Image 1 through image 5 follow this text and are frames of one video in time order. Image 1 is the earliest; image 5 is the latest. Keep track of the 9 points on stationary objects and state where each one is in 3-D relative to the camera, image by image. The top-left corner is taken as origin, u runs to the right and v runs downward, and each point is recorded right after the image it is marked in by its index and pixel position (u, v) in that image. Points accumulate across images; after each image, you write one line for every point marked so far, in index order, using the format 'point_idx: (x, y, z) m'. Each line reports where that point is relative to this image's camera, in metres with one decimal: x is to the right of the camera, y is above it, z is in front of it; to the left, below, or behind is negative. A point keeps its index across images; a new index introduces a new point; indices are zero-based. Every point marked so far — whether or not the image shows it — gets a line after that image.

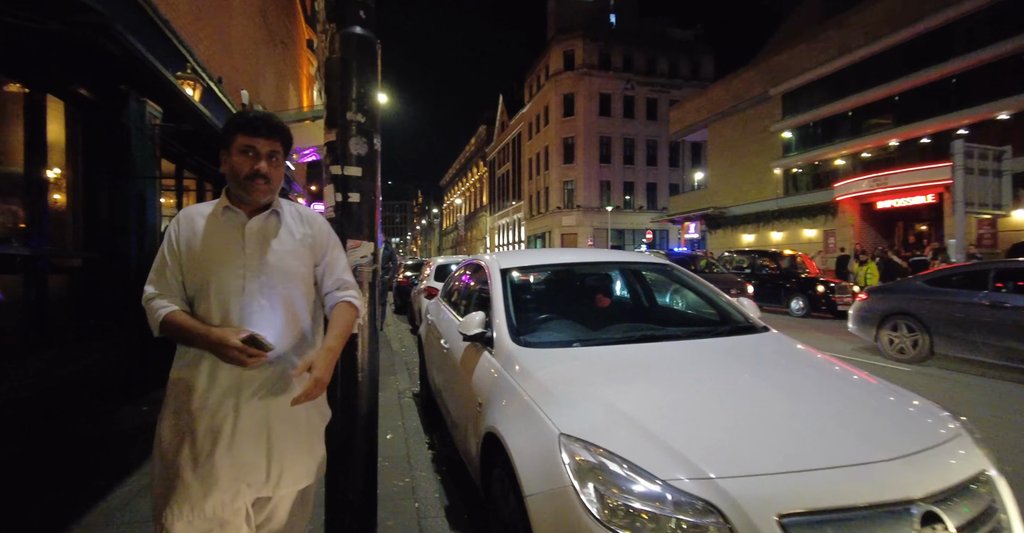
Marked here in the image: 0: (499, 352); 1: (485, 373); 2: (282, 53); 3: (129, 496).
0: (-0.1, -0.6, +3.4) m
1: (-0.2, -0.8, +3.4) m
2: (-7.2, +6.7, +13.9) m
3: (-2.9, -1.7, +3.4) m
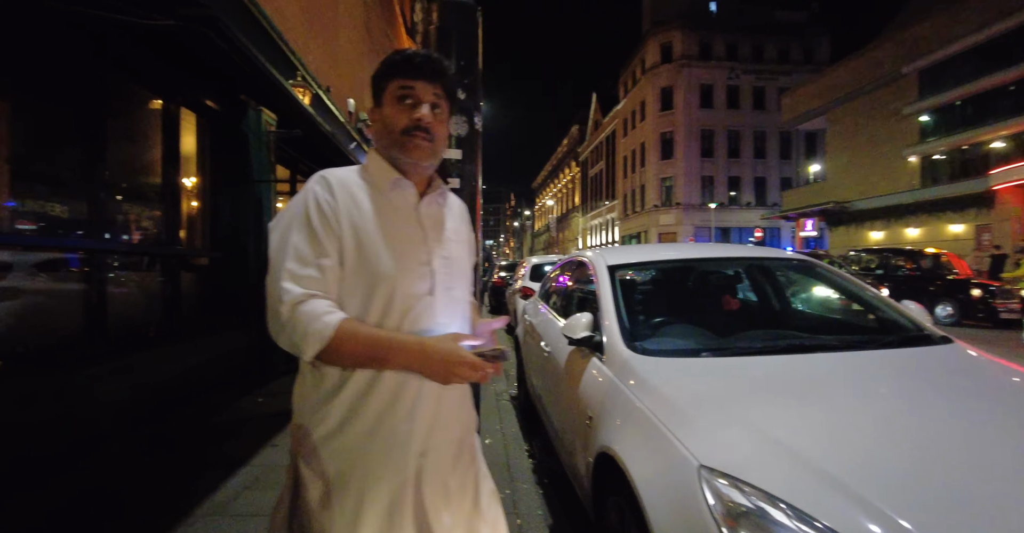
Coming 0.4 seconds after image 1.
0: (+0.6, -0.6, +2.8) m
1: (+0.5, -0.7, +2.9) m
2: (-4.1, +6.6, +14.6) m
3: (-2.1, -1.7, +3.4) m
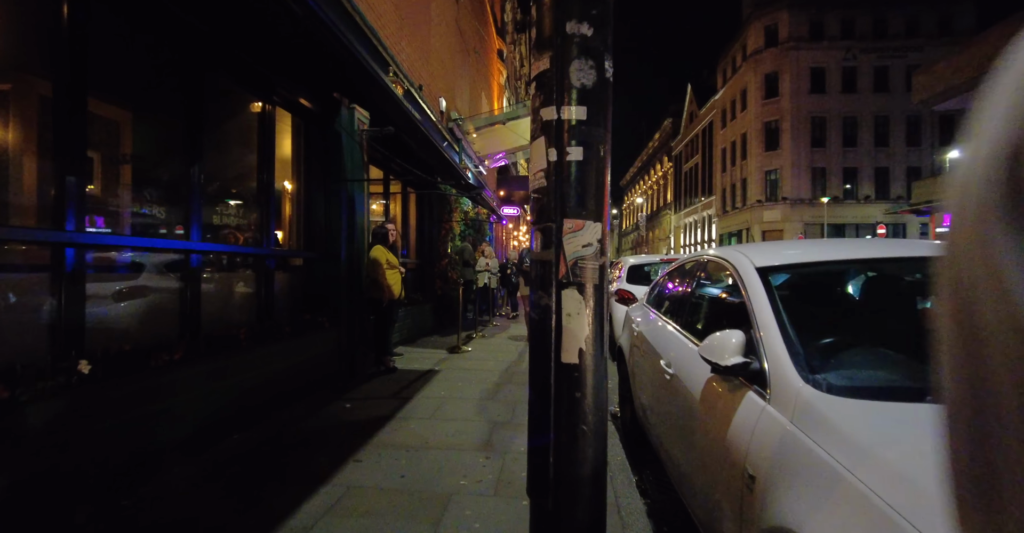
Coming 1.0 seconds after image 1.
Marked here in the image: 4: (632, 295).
0: (+1.2, -0.6, +2.0) m
1: (+1.1, -0.8, +2.1) m
2: (-1.2, +6.6, +14.5) m
3: (-1.4, -1.7, +3.1) m
4: (+2.0, -0.5, +7.5) m
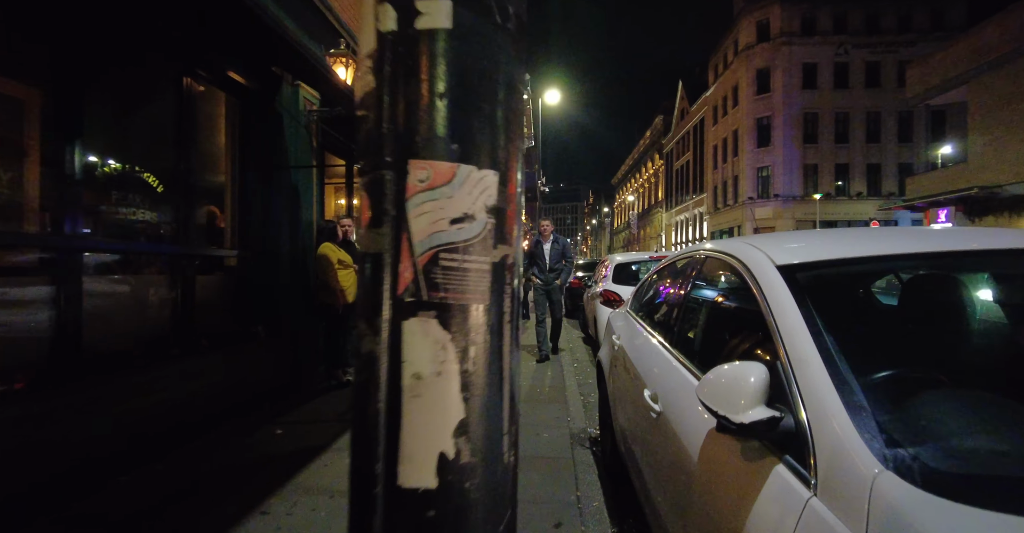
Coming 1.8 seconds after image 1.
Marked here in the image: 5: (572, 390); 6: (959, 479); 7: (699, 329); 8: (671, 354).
0: (+0.9, -0.6, +1.3) m
1: (+0.8, -0.8, +1.3) m
2: (-1.7, +6.6, +13.7) m
3: (-1.7, -1.7, +2.3) m
4: (+1.6, -0.5, +6.8) m
5: (+0.7, -1.5, +5.5) m
6: (+1.0, -0.5, +1.0) m
7: (+1.1, -0.4, +2.6) m
8: (+0.9, -0.5, +2.7) m
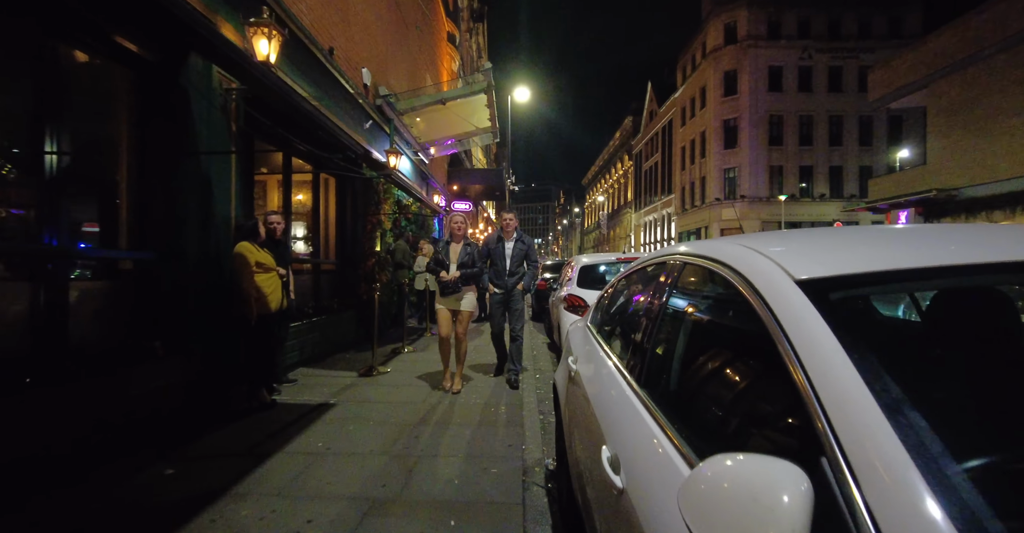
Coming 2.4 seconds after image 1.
0: (+0.6, -0.6, +0.7) m
1: (+0.5, -0.8, +0.8) m
2: (-2.8, +6.6, +13.0) m
3: (-2.0, -1.7, +1.6) m
4: (+1.0, -0.5, +6.3) m
5: (+0.2, -1.6, +4.9) m
6: (+0.7, -0.5, +0.4) m
7: (+0.7, -0.4, +2.1) m
8: (+0.6, -0.6, +2.1) m
